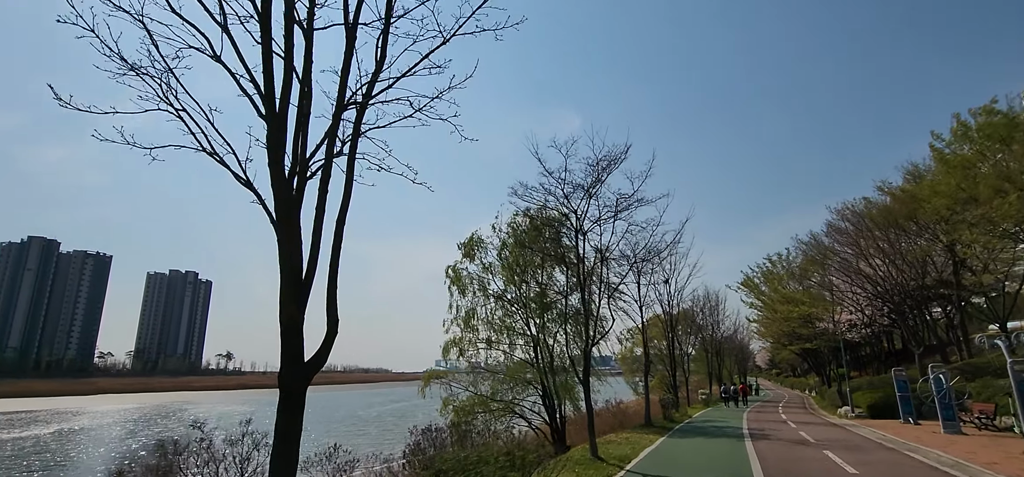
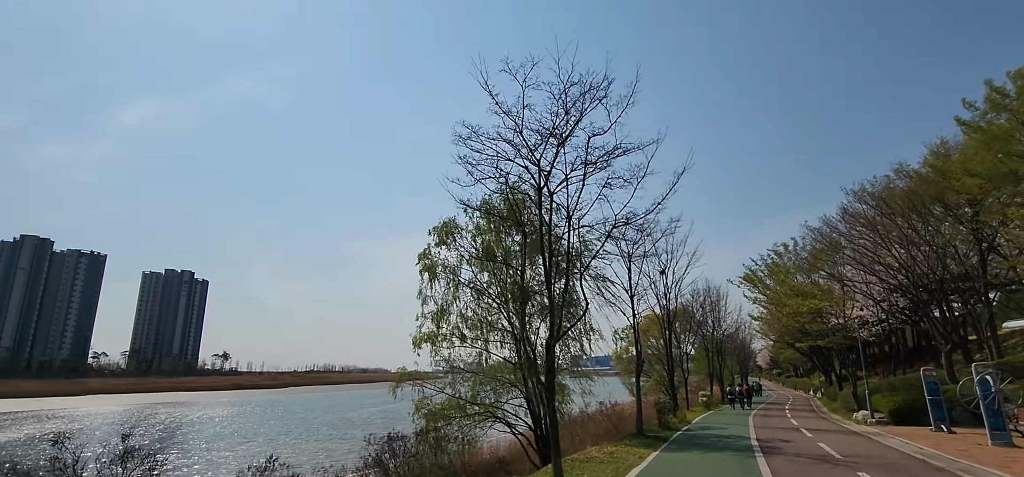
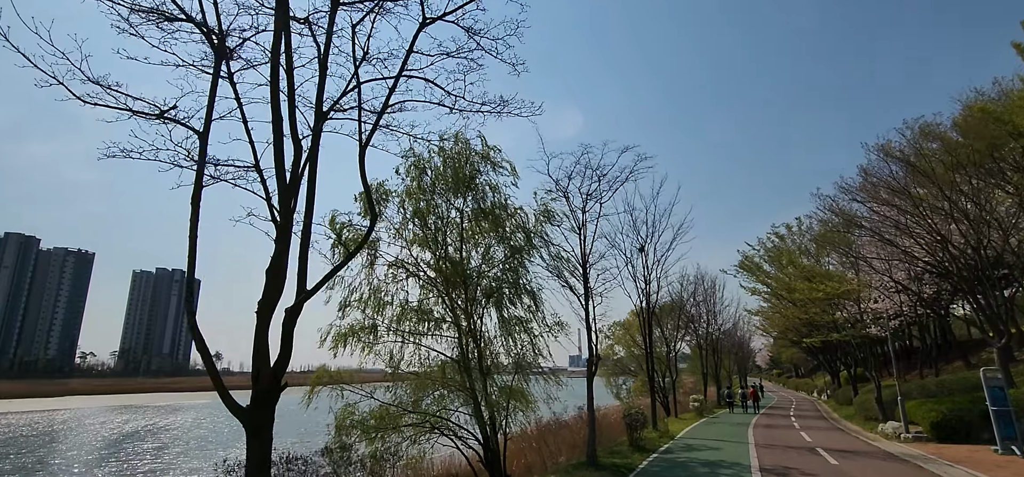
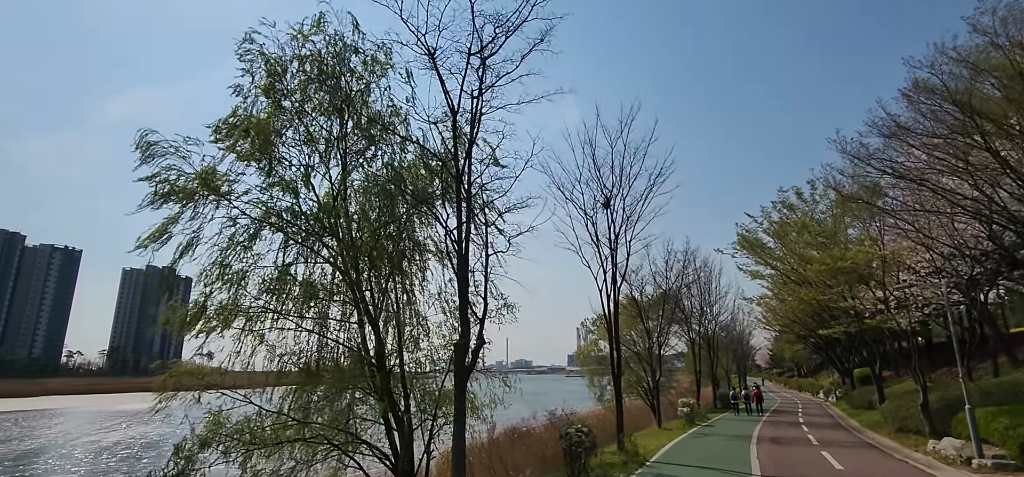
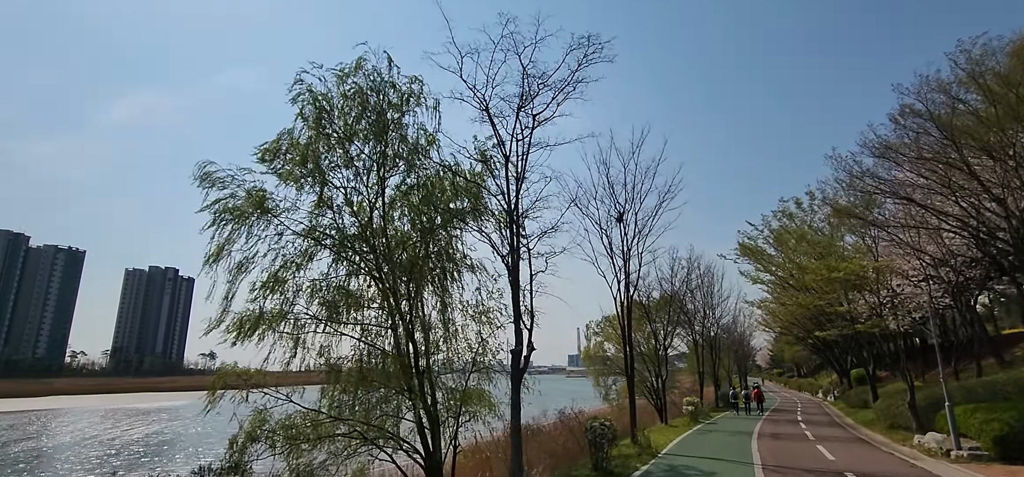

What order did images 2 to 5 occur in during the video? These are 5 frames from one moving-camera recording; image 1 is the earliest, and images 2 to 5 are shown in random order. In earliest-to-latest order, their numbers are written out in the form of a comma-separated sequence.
2, 3, 5, 4
